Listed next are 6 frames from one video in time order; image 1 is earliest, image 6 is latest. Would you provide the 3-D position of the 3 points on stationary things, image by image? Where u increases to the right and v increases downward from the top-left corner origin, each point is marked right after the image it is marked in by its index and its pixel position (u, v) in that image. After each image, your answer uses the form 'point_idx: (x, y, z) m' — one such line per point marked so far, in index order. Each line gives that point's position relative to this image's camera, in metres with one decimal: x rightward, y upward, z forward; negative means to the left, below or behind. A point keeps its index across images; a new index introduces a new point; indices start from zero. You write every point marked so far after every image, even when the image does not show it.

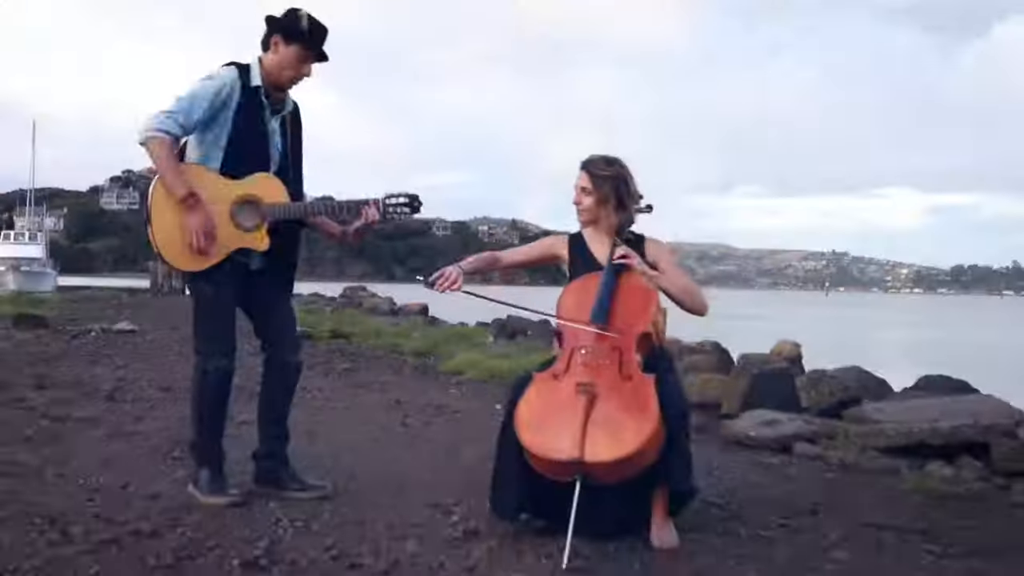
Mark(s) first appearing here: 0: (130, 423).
0: (-2.8, -1.0, +7.7) m
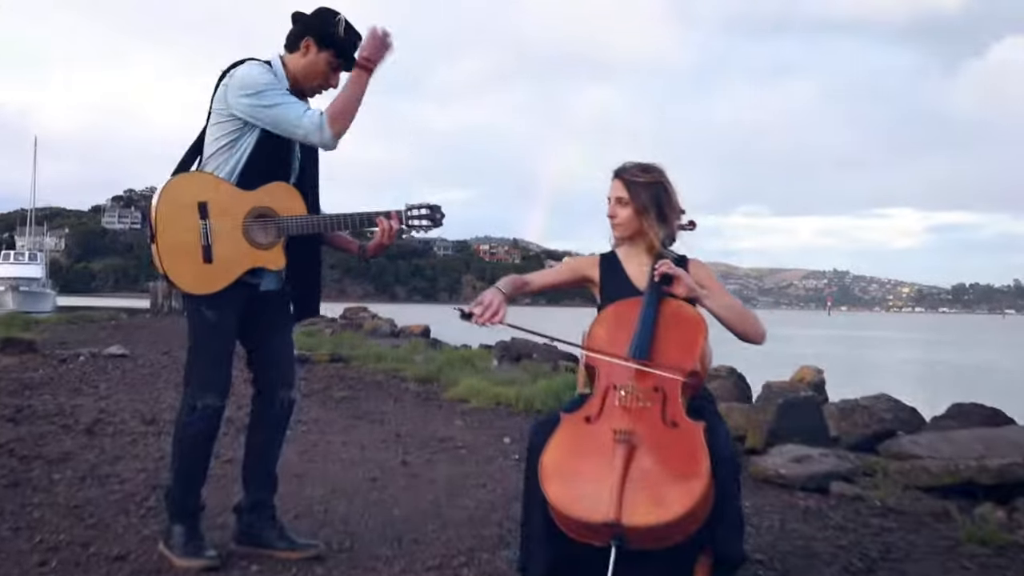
0: (-2.7, -1.2, +7.0) m
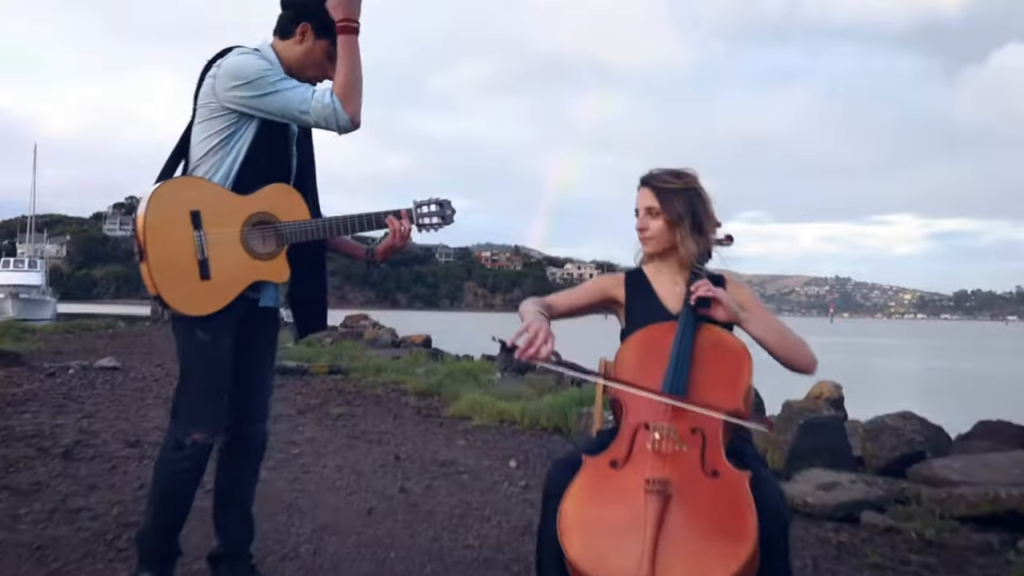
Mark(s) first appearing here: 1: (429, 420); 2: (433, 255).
0: (-2.7, -1.3, +6.5) m
1: (-0.9, -1.5, +11.9) m
2: (-1.2, +0.5, +15.4) m
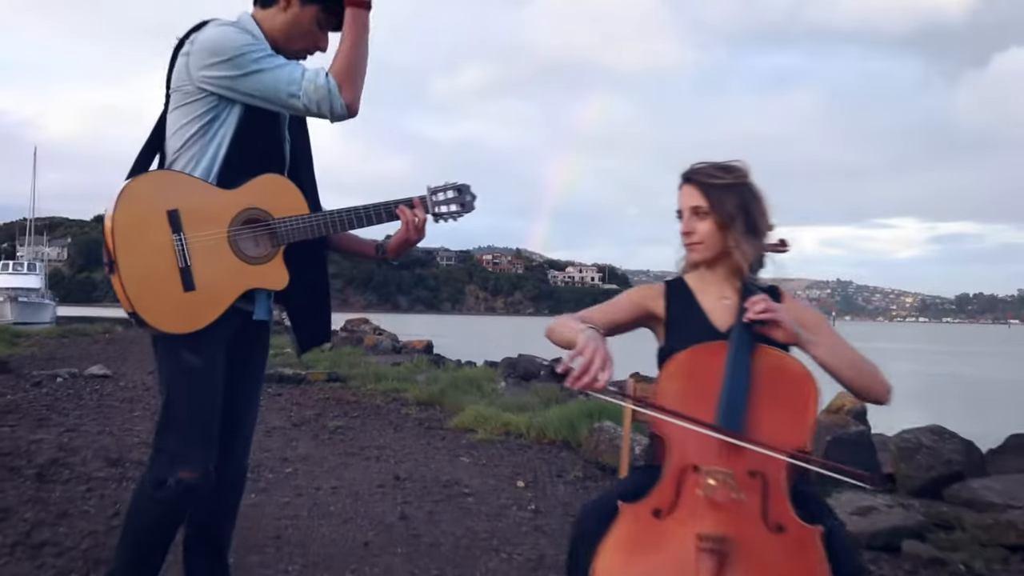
0: (-2.6, -1.3, +5.9) m
1: (-0.9, -1.6, +11.3) m
2: (-1.1, +0.4, +14.9) m
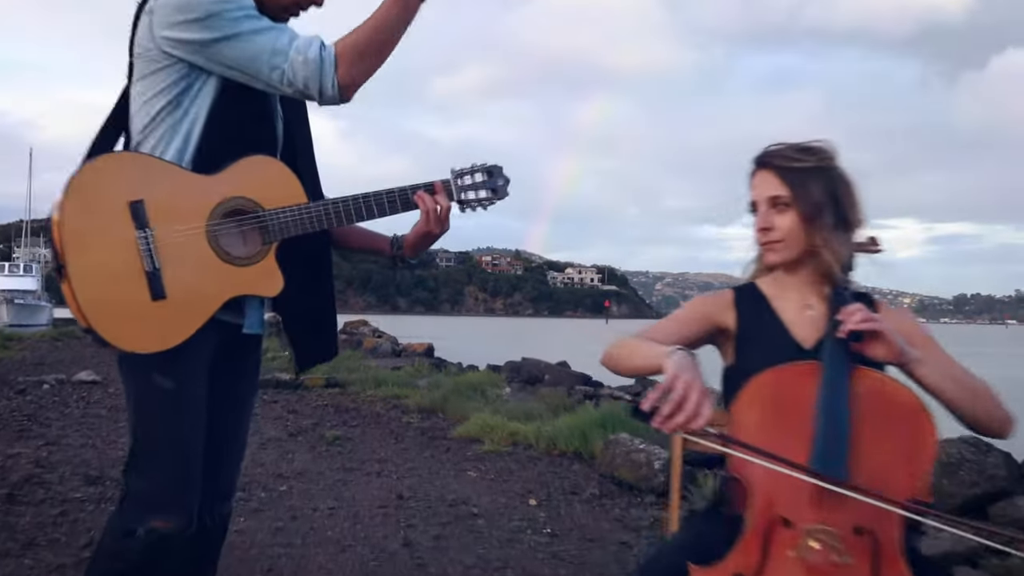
0: (-2.5, -1.3, +5.3) m
1: (-0.8, -1.6, +10.7) m
2: (-1.0, +0.4, +14.3) m
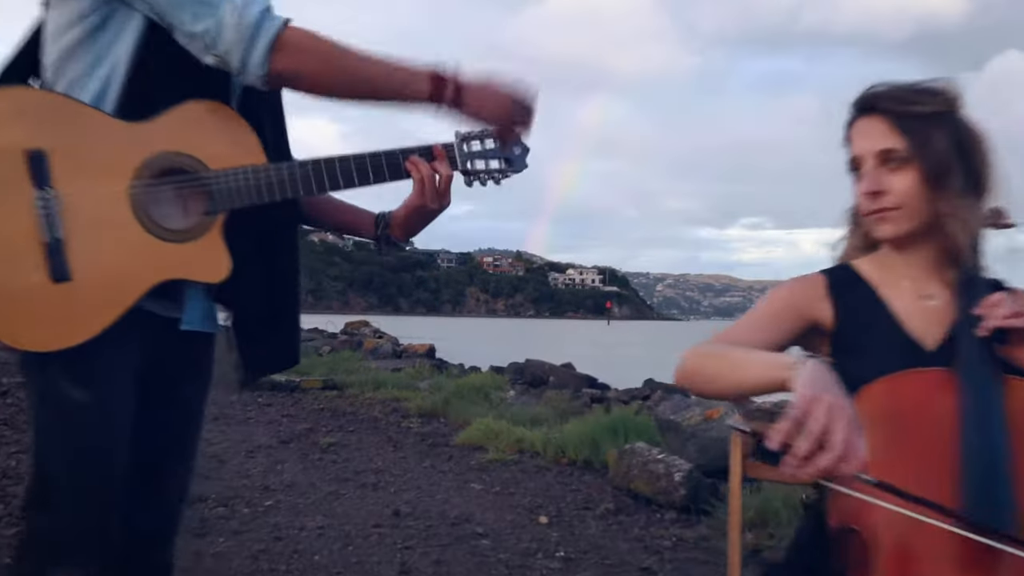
0: (-2.5, -1.3, +4.6) m
1: (-0.7, -1.6, +10.1) m
2: (-1.0, +0.4, +13.6) m
